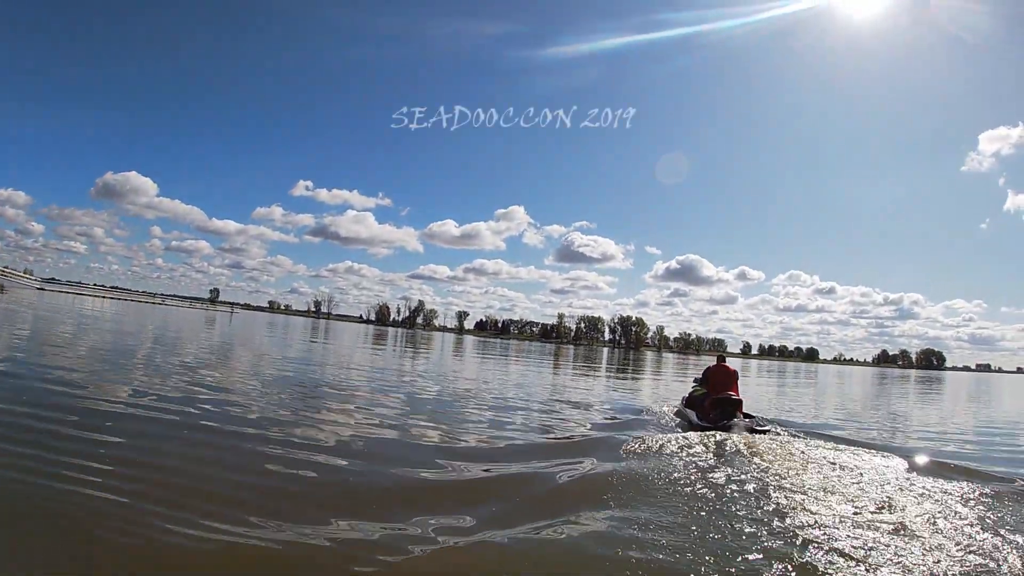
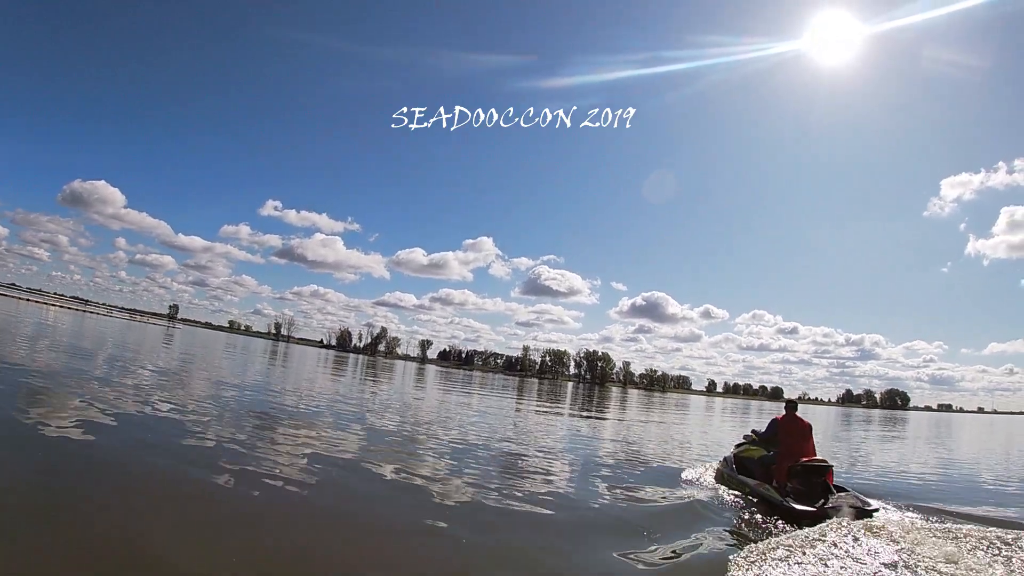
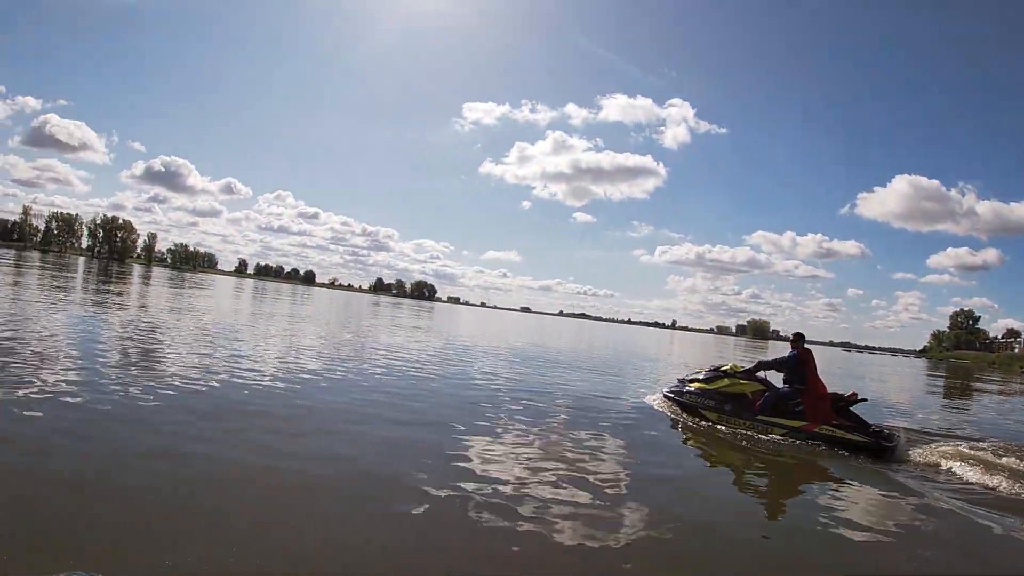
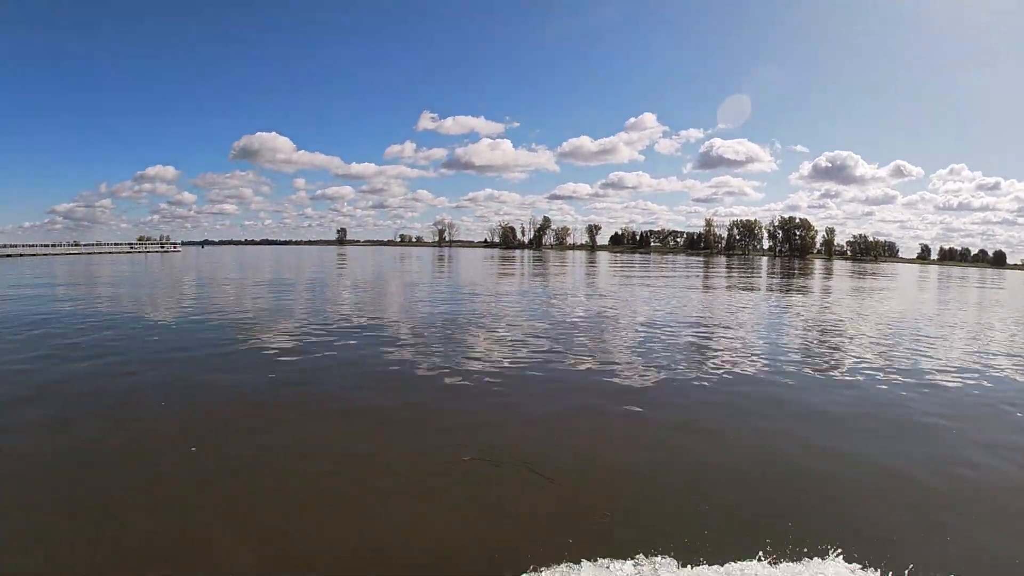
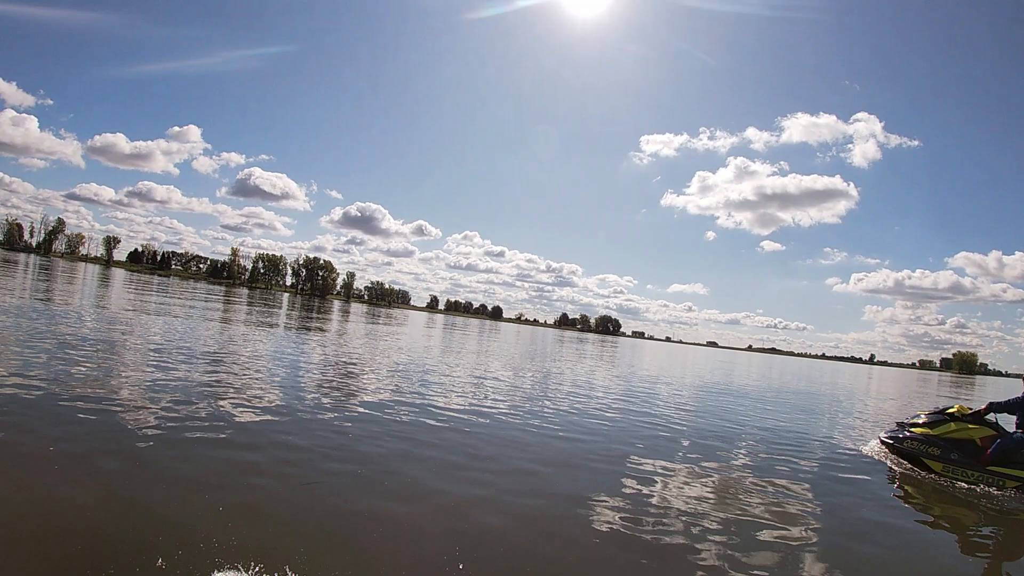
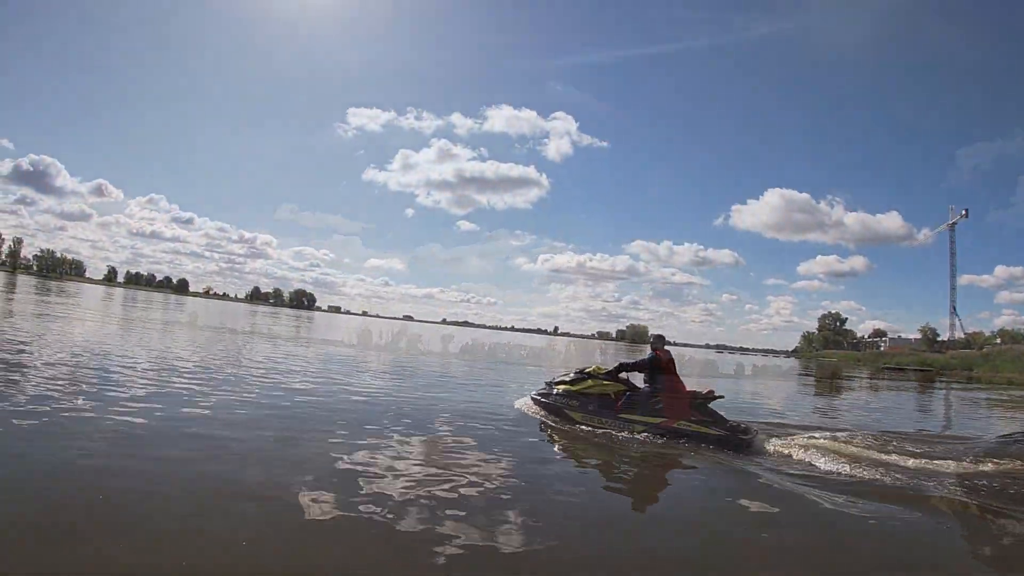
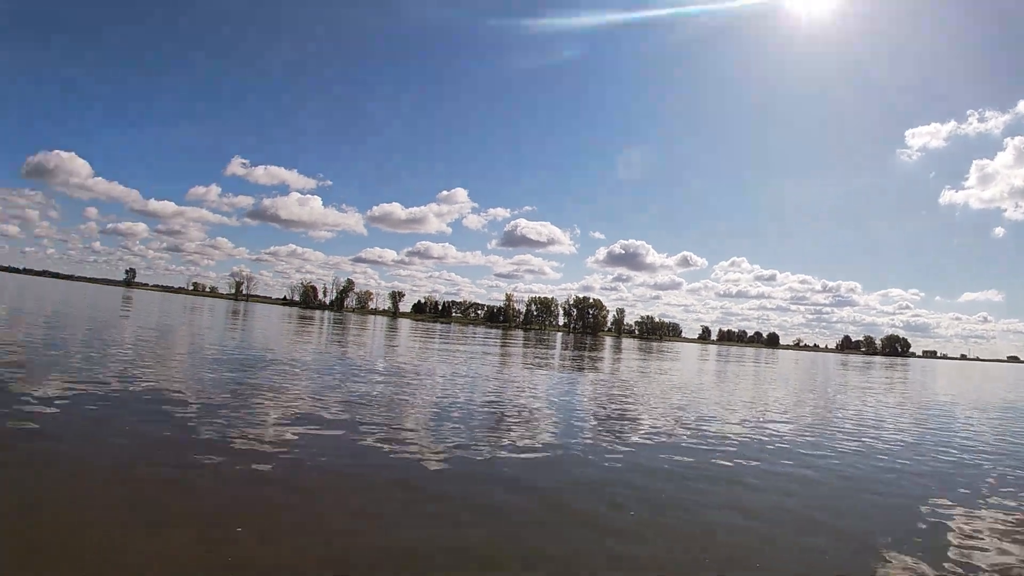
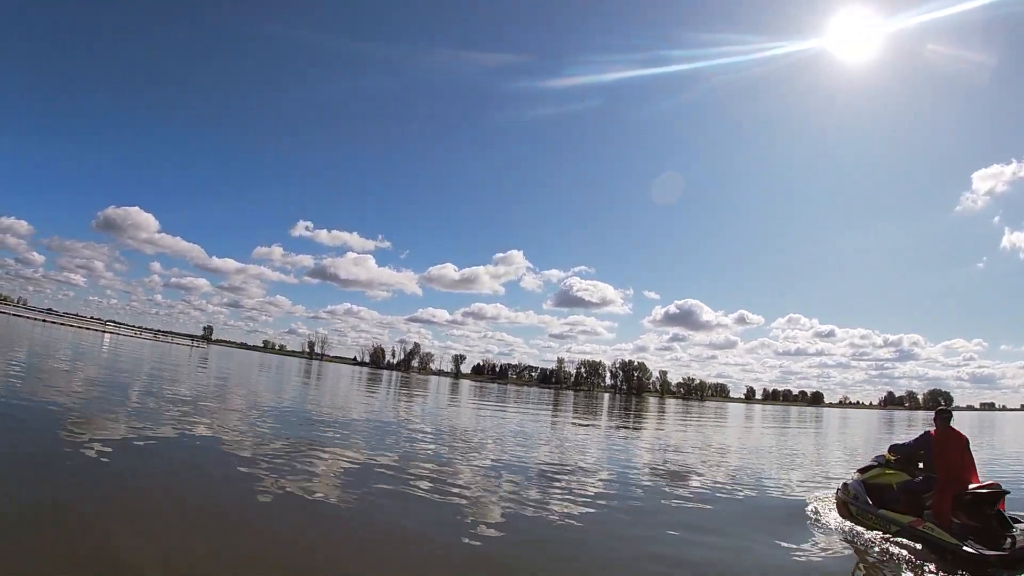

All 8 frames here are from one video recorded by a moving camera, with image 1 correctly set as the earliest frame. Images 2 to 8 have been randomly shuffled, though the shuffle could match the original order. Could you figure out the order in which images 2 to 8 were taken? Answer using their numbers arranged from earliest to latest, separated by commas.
2, 8, 6, 3, 5, 7, 4
